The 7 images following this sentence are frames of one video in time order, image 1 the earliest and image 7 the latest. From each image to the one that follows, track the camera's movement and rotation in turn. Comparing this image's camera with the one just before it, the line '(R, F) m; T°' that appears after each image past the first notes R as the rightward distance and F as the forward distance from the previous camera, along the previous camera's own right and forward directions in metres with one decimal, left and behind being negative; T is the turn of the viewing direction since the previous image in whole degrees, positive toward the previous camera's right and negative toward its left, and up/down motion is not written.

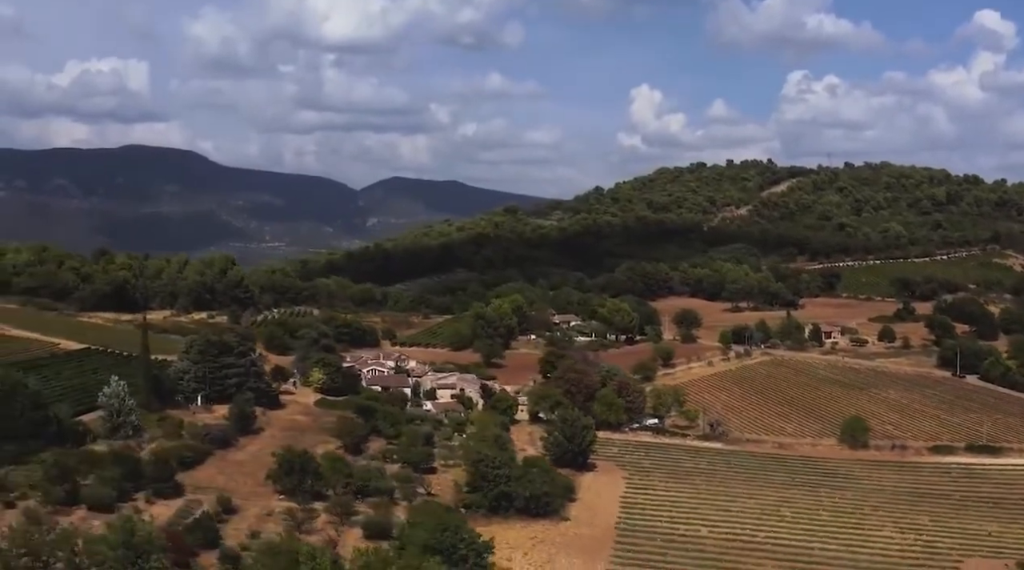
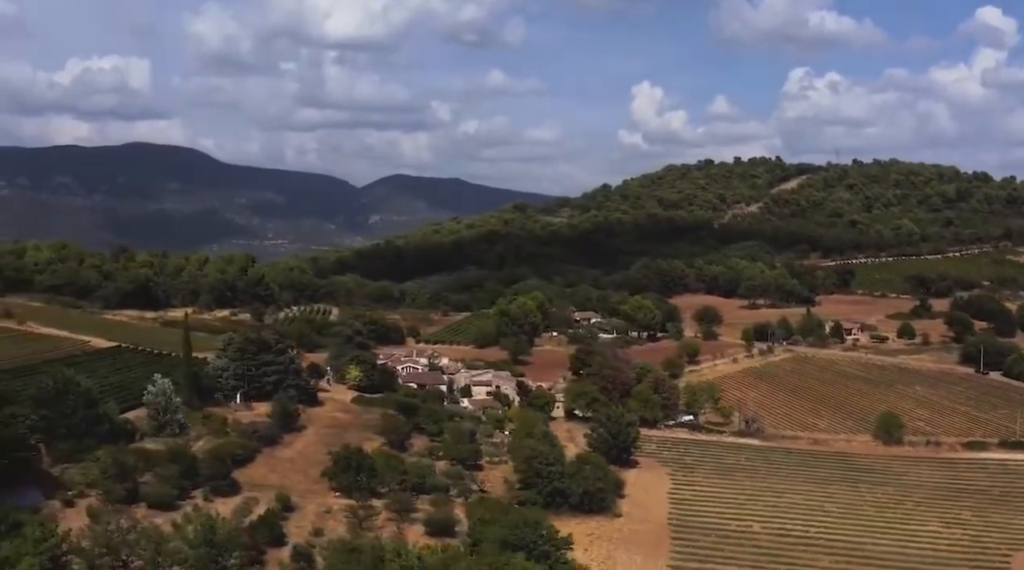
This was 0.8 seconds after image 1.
(-2.2, -0.1) m; 0°
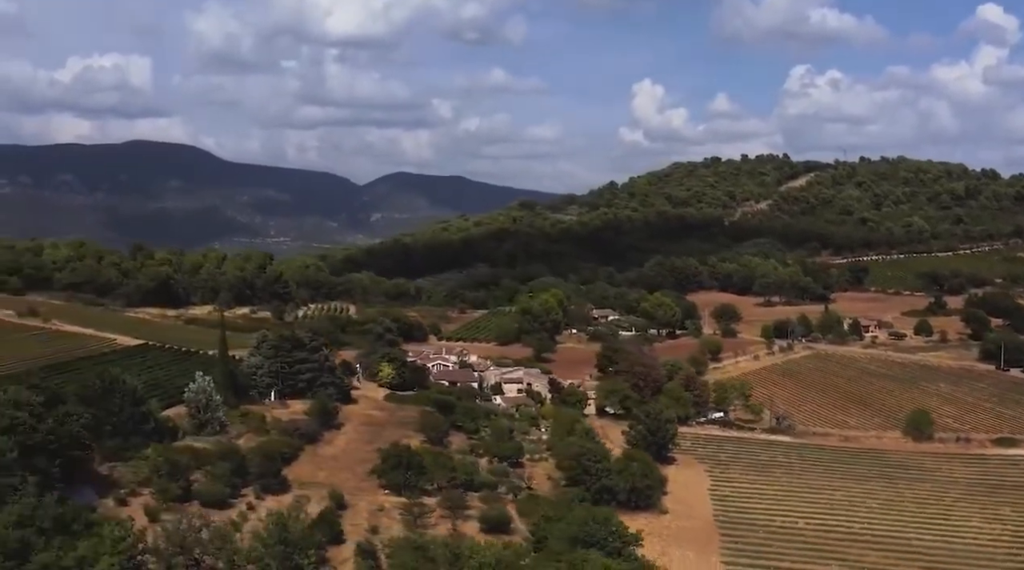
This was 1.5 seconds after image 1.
(-2.0, -0.1) m; 0°
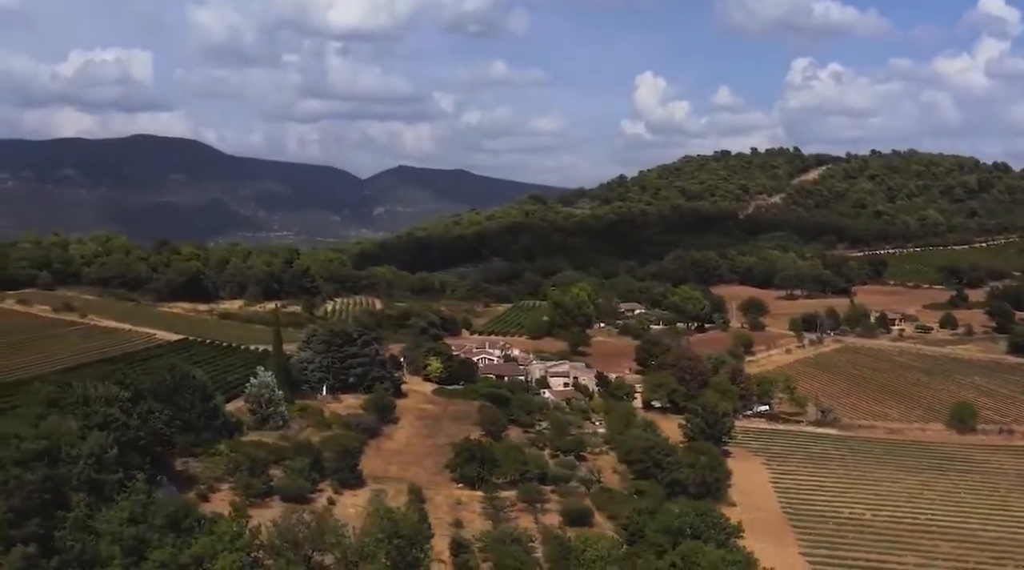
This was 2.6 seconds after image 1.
(-2.9, -0.2) m; 0°
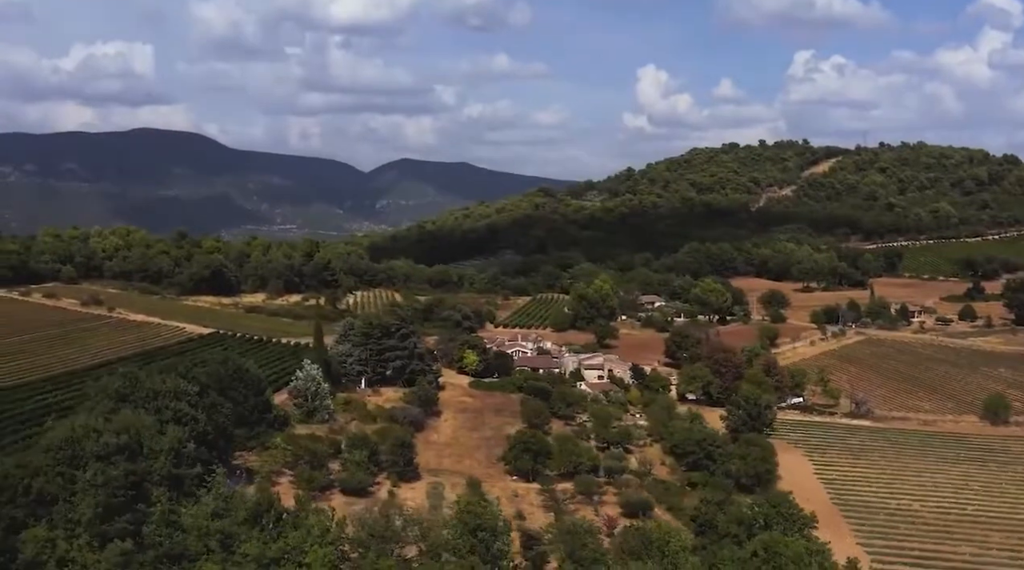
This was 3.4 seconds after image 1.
(-2.2, -0.1) m; 0°
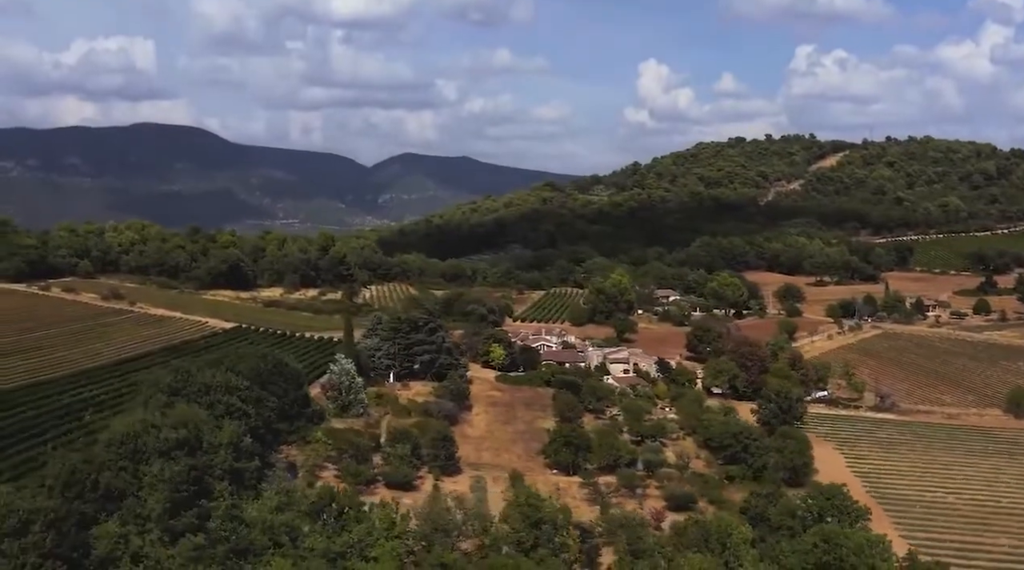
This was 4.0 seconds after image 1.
(-1.6, -0.1) m; 0°
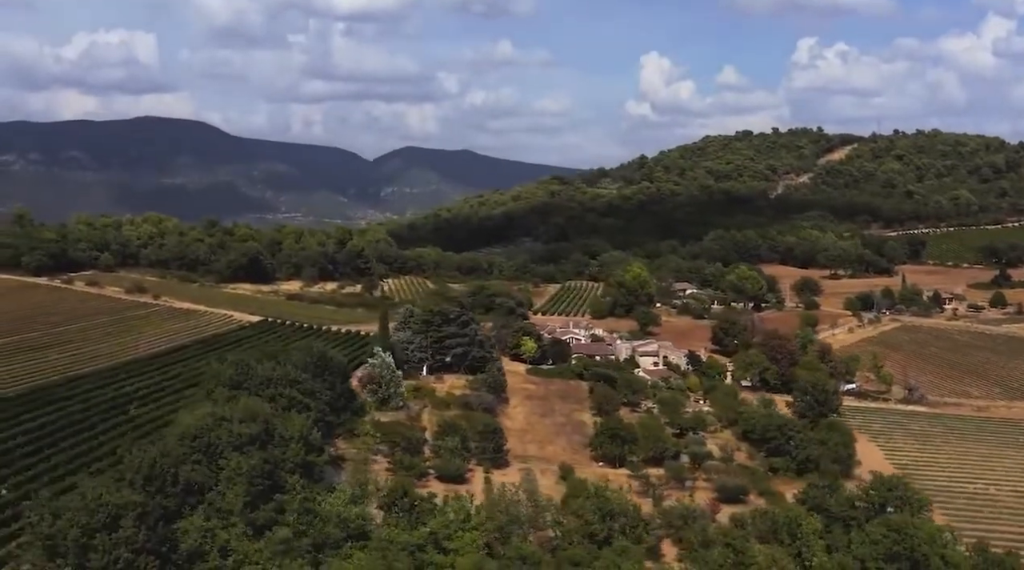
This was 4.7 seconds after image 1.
(-1.9, -0.1) m; 0°
